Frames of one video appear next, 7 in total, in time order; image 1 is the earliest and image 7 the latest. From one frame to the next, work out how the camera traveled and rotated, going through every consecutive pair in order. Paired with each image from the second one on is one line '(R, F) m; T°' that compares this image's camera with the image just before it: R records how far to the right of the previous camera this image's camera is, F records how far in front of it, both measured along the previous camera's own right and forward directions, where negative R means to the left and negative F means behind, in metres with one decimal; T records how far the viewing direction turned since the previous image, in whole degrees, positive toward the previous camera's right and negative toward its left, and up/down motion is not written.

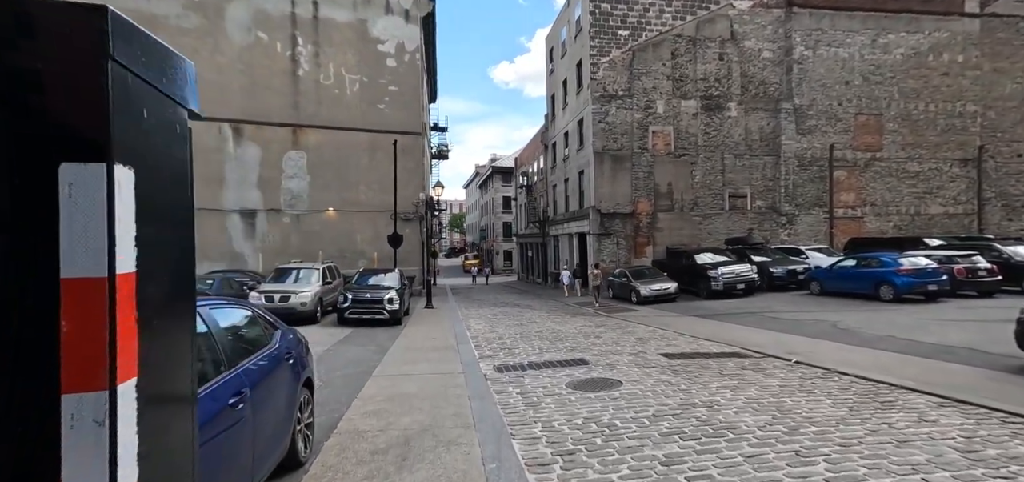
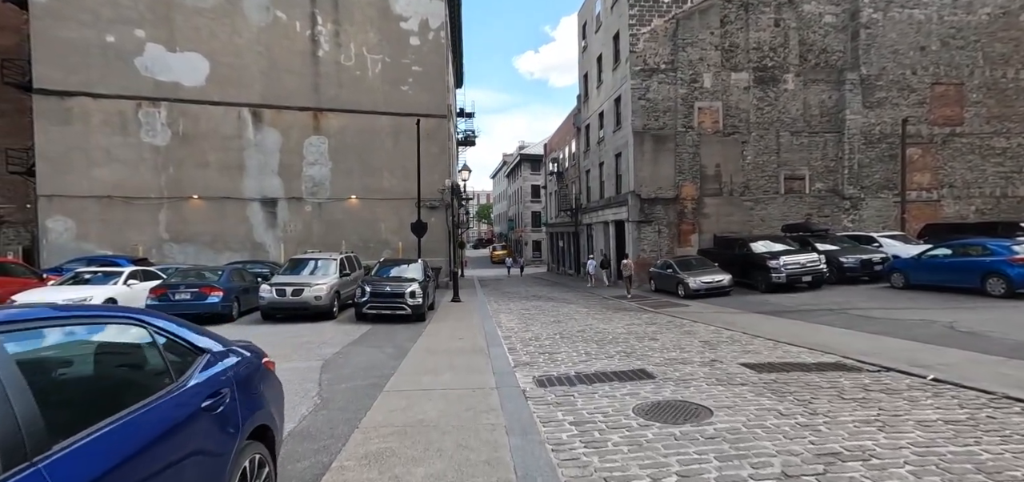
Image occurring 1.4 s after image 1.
(-0.2, +1.7) m; -3°
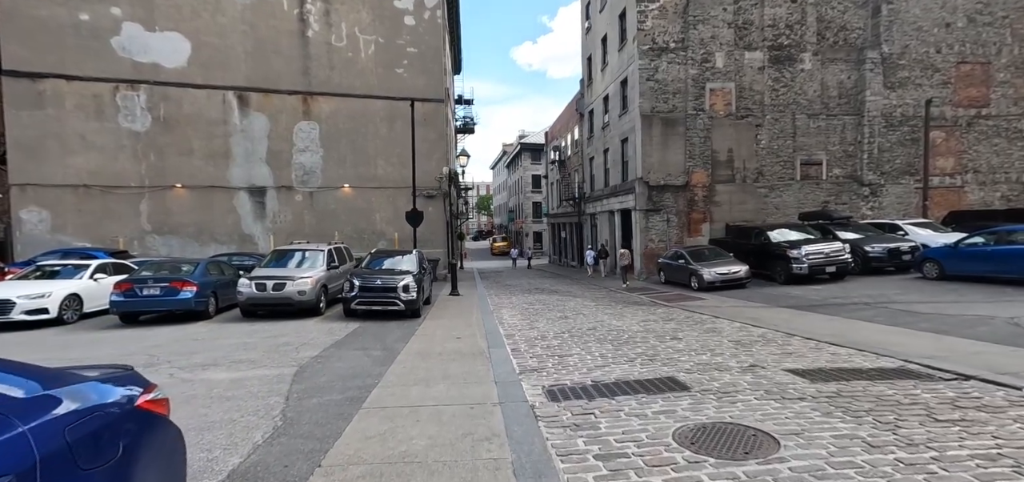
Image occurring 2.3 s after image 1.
(-0.1, +1.1) m; 0°
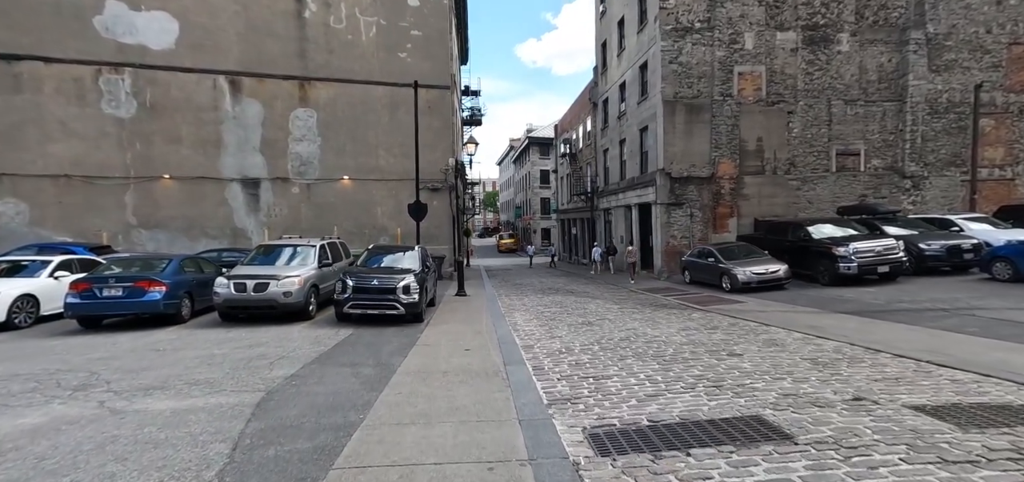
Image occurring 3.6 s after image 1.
(-0.2, +1.5) m; -1°
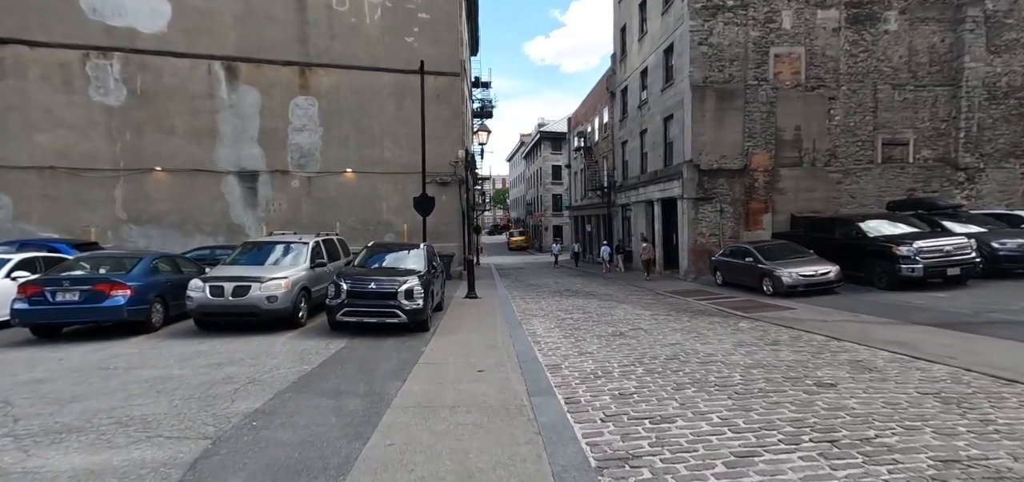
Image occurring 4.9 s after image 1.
(-0.2, +1.5) m; -1°
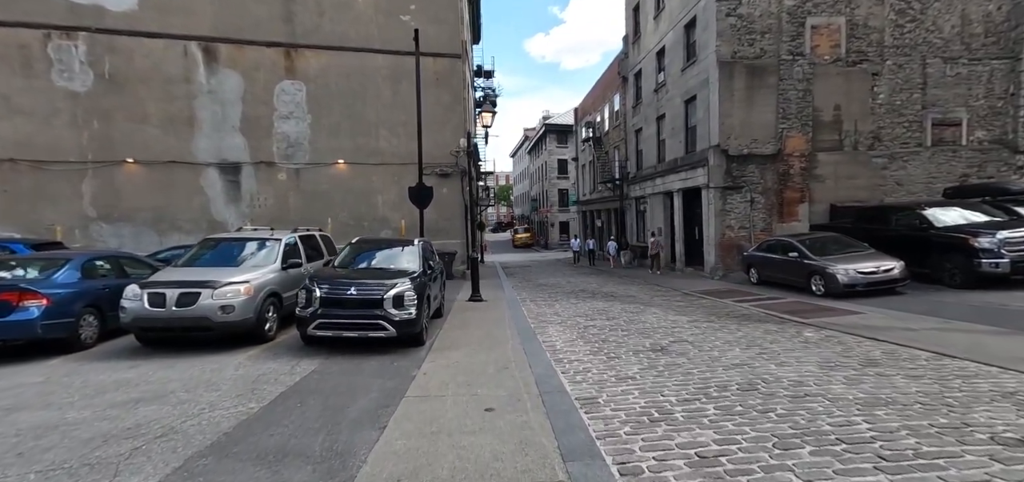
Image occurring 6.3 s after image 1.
(-0.2, +1.7) m; 0°
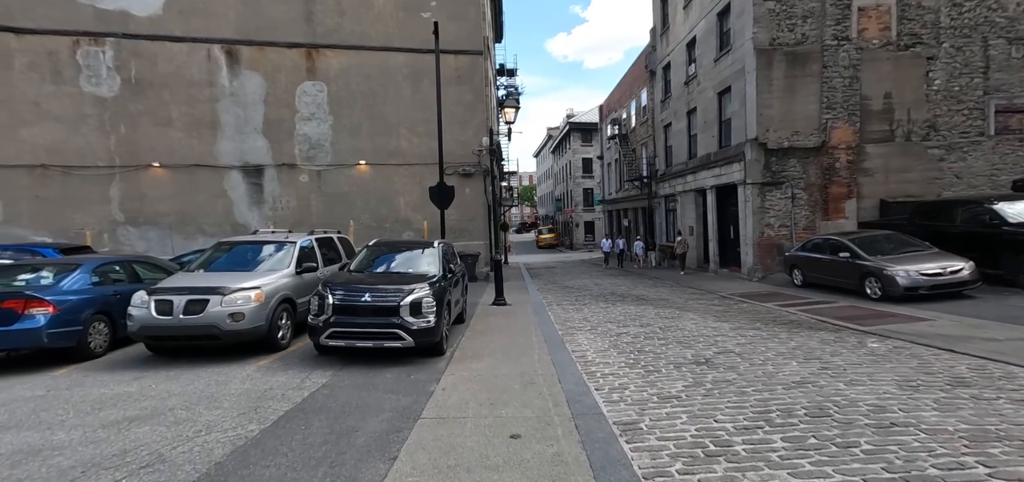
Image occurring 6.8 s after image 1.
(0.0, +0.6) m; -3°
